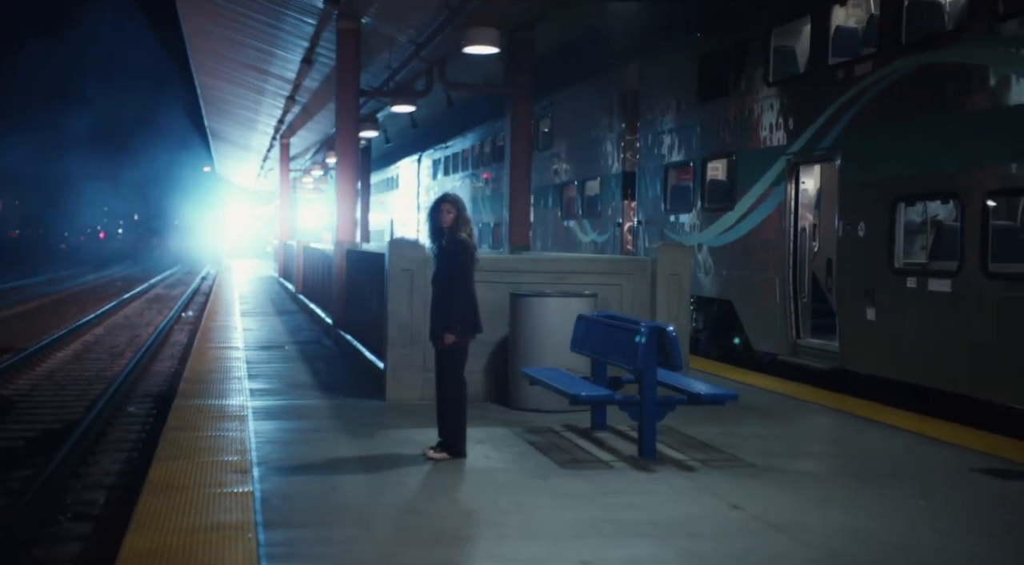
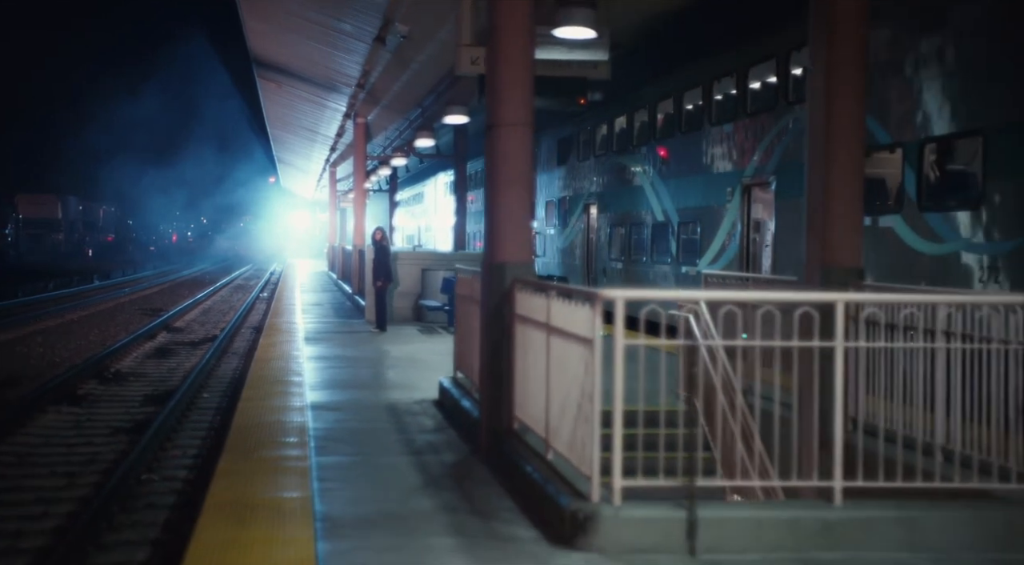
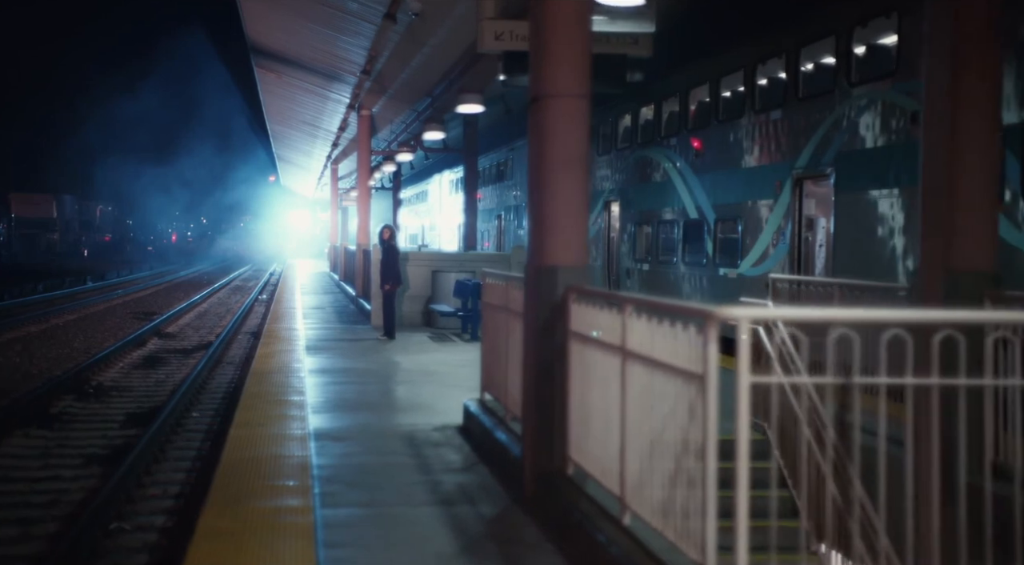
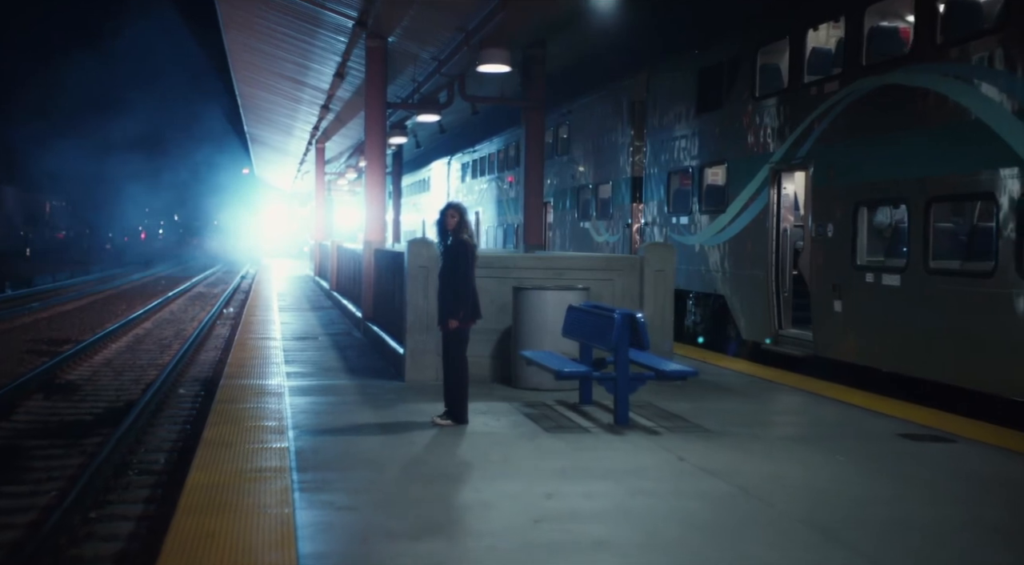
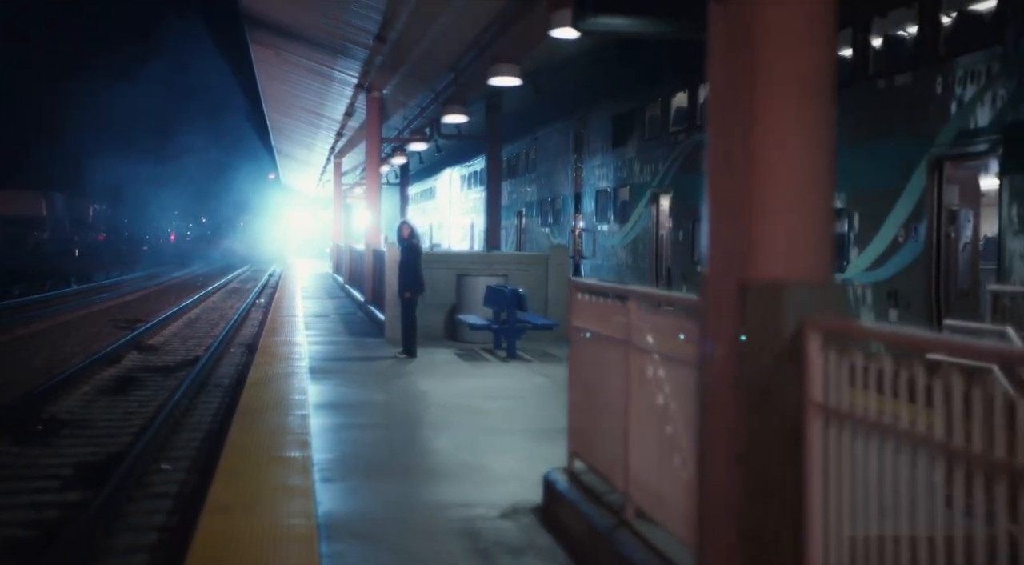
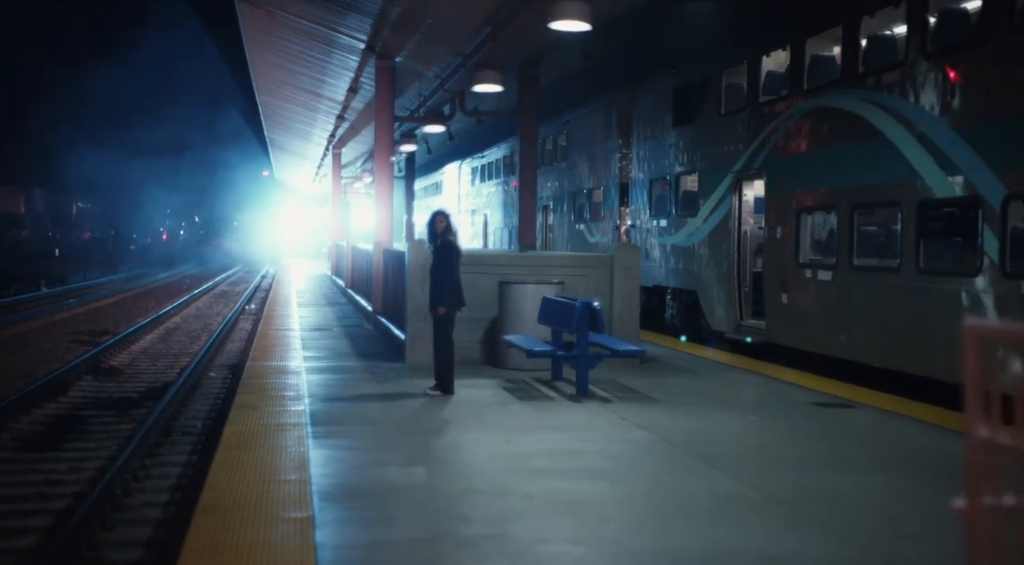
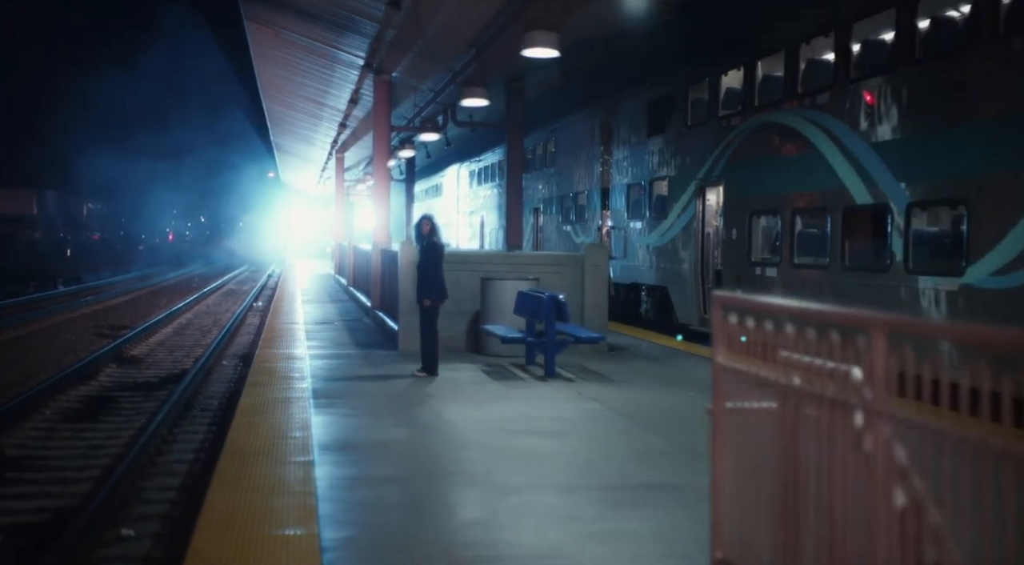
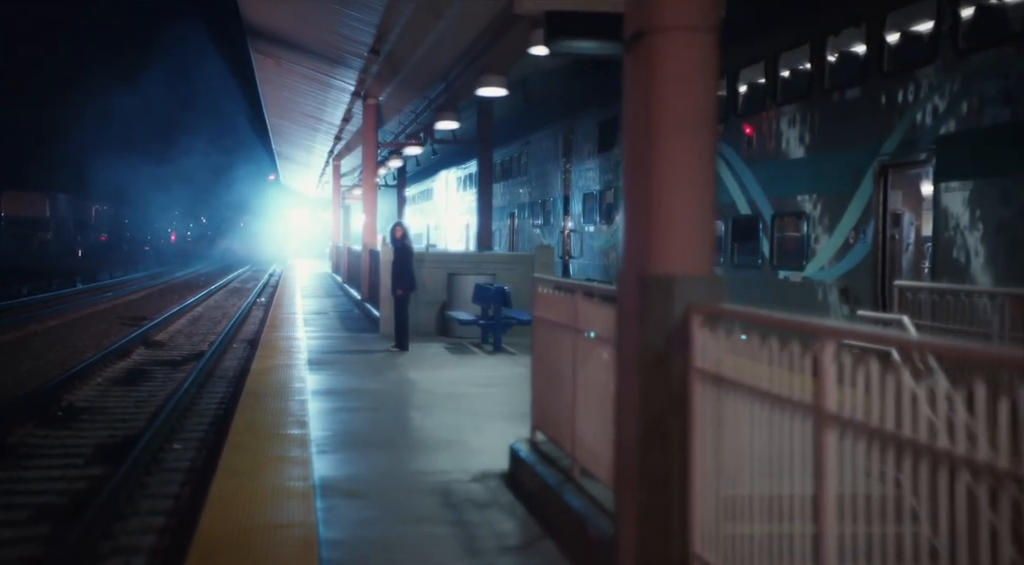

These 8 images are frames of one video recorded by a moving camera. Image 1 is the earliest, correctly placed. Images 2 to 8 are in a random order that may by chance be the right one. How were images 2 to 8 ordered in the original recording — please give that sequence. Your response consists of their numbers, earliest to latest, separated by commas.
4, 6, 7, 5, 8, 3, 2
